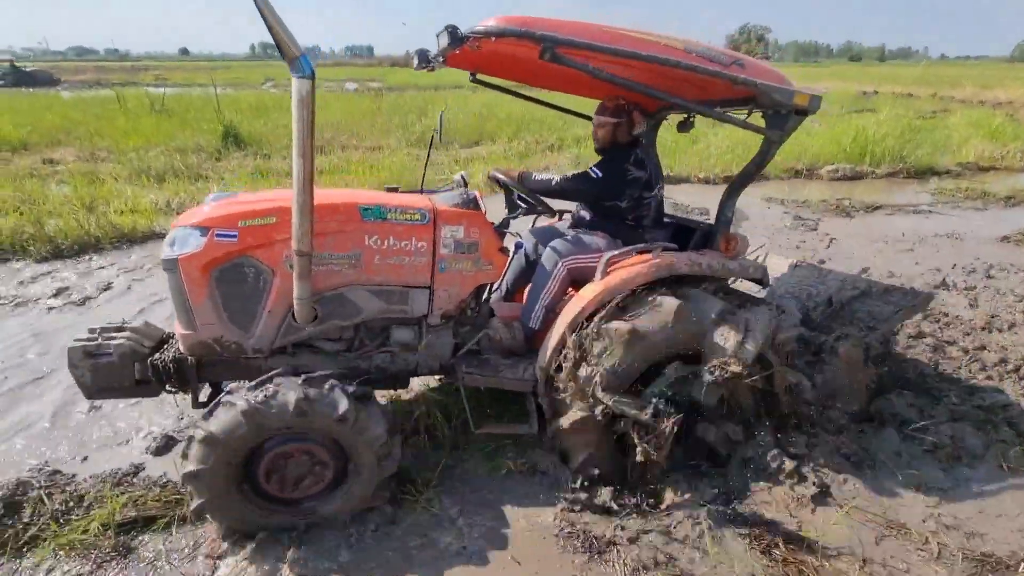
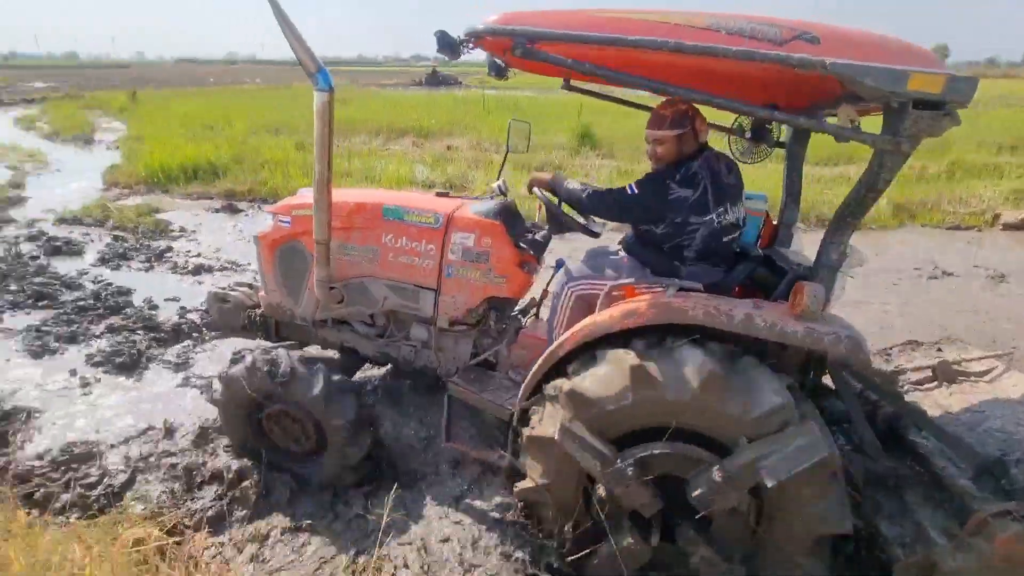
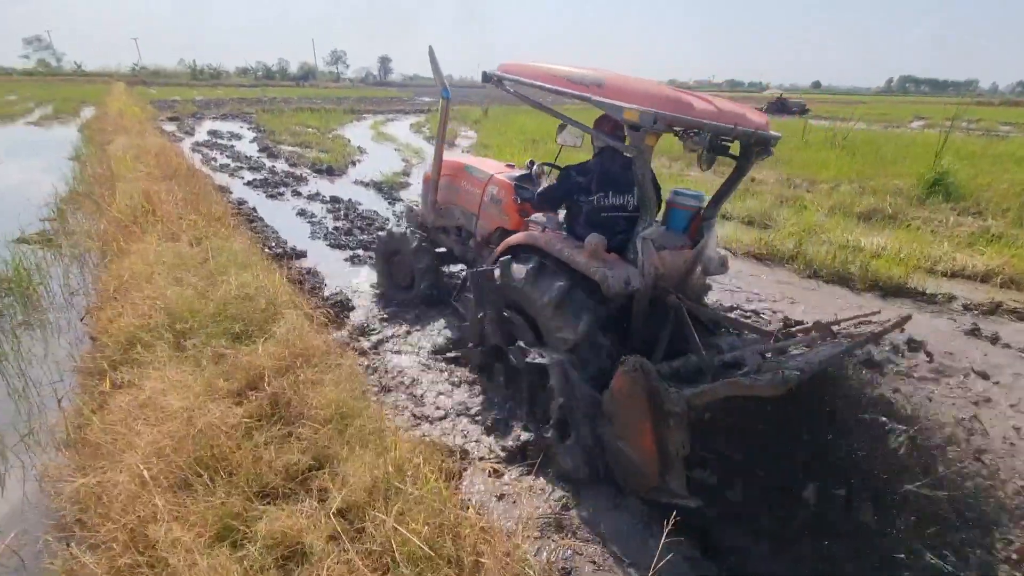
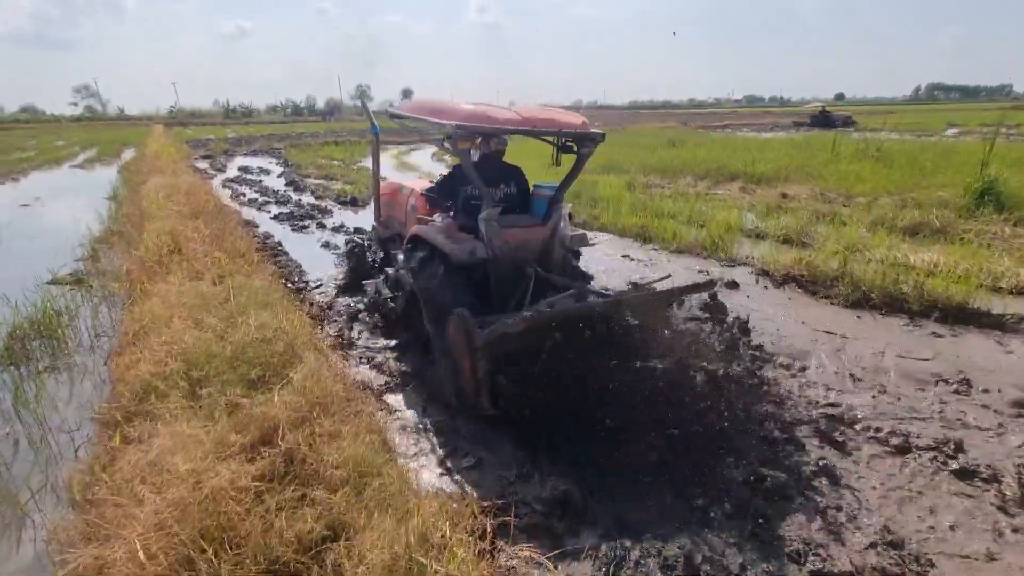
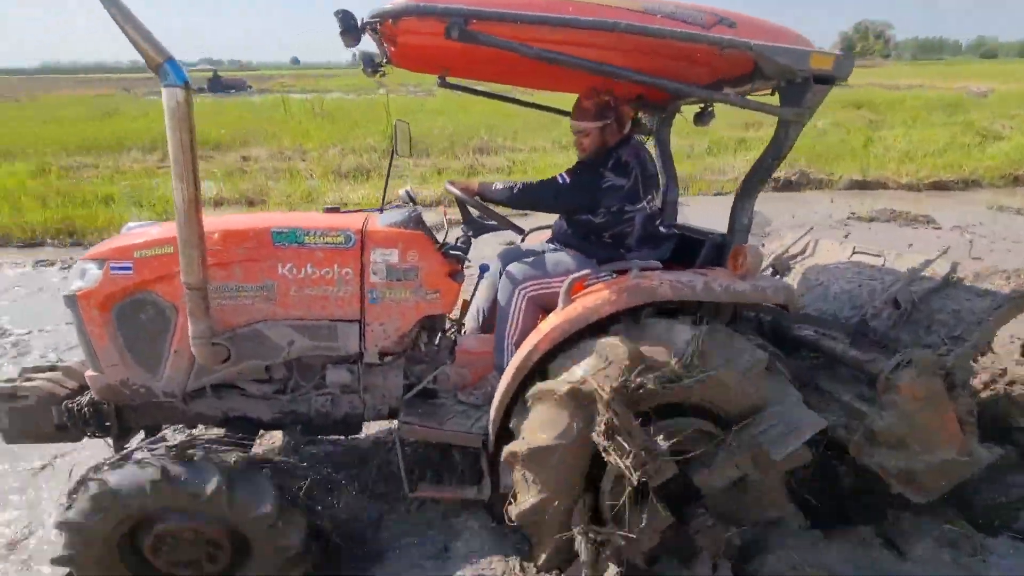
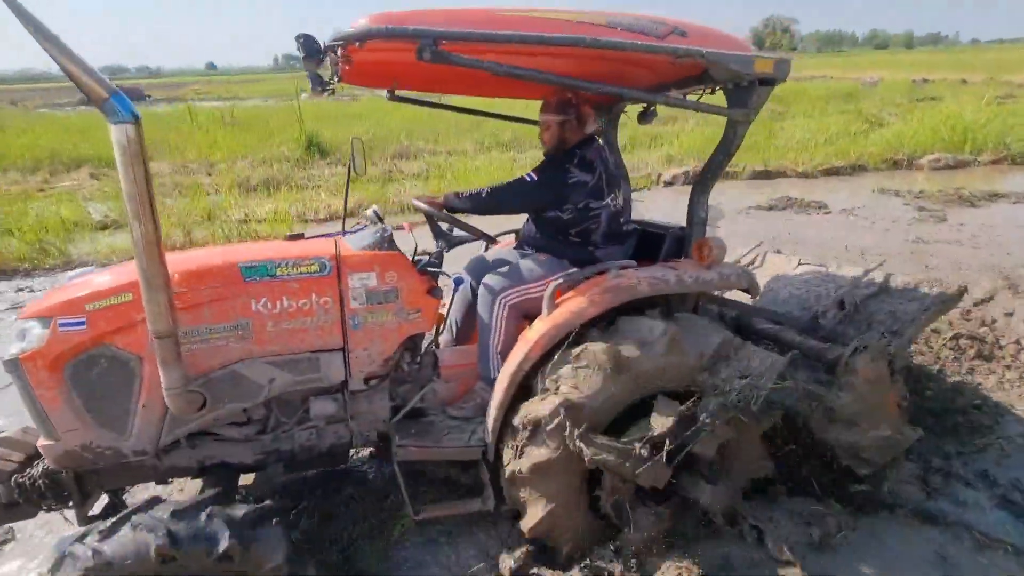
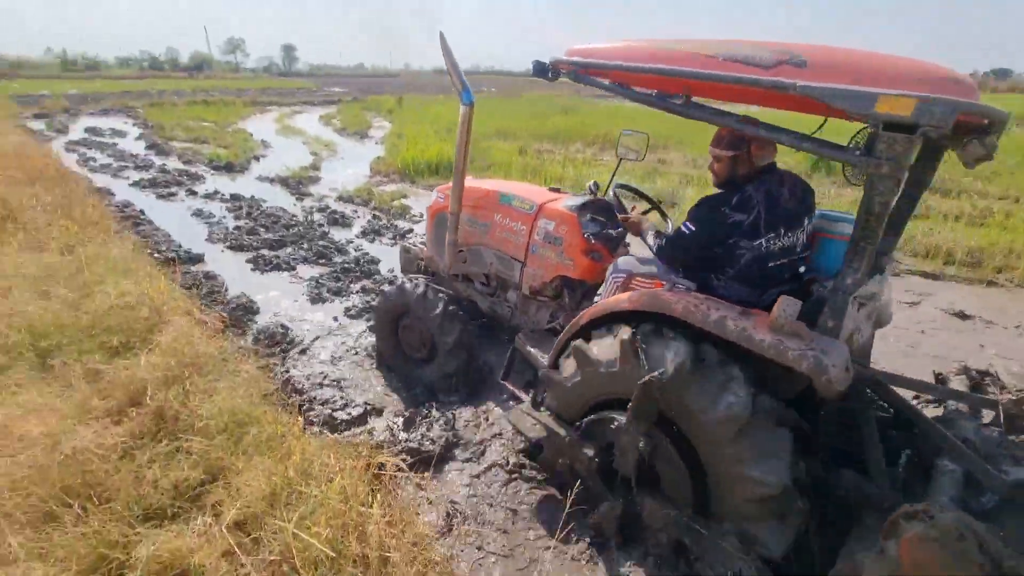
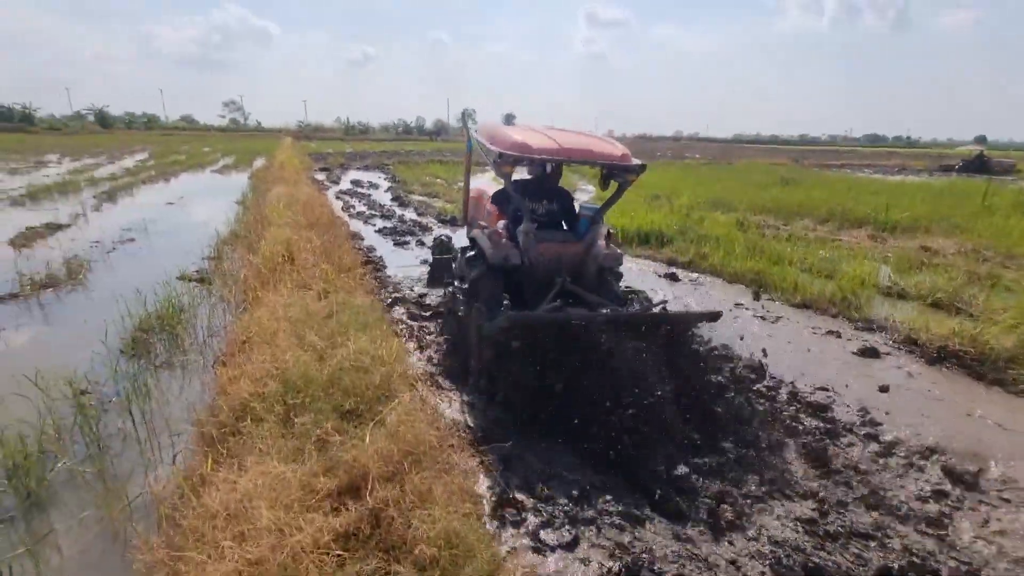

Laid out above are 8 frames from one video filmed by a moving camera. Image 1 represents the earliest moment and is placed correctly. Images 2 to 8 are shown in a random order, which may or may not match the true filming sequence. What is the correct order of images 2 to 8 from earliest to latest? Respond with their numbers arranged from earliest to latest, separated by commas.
6, 5, 2, 7, 3, 4, 8
